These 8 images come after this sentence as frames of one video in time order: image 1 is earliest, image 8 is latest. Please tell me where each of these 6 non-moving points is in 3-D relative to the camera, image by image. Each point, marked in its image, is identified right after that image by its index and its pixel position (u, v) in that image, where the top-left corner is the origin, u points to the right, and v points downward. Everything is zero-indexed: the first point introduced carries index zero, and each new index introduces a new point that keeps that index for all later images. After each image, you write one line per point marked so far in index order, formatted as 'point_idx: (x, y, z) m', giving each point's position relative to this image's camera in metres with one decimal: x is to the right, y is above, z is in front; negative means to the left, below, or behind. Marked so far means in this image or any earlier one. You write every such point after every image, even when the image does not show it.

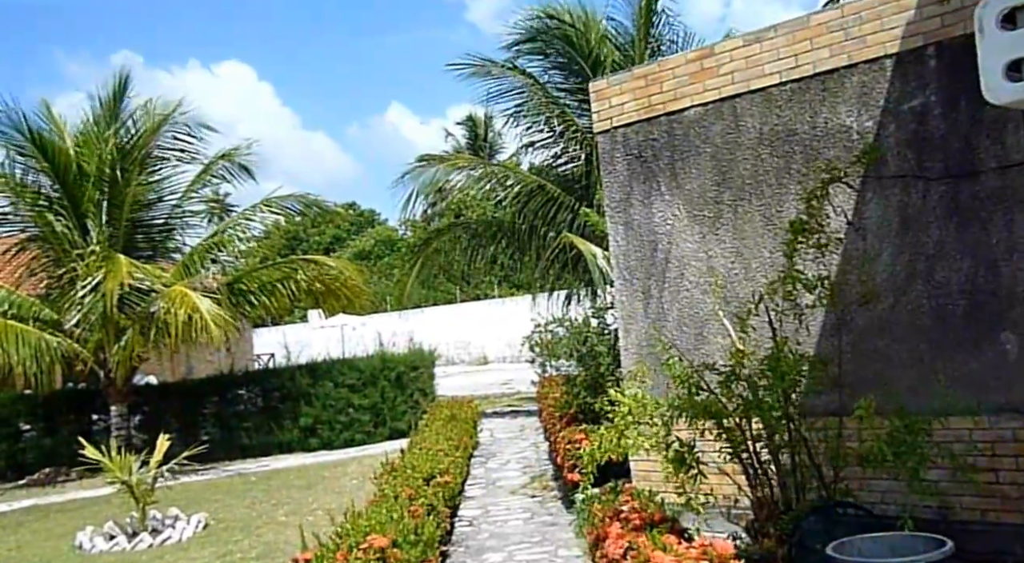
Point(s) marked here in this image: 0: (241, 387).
0: (-4.5, -1.8, +14.7) m
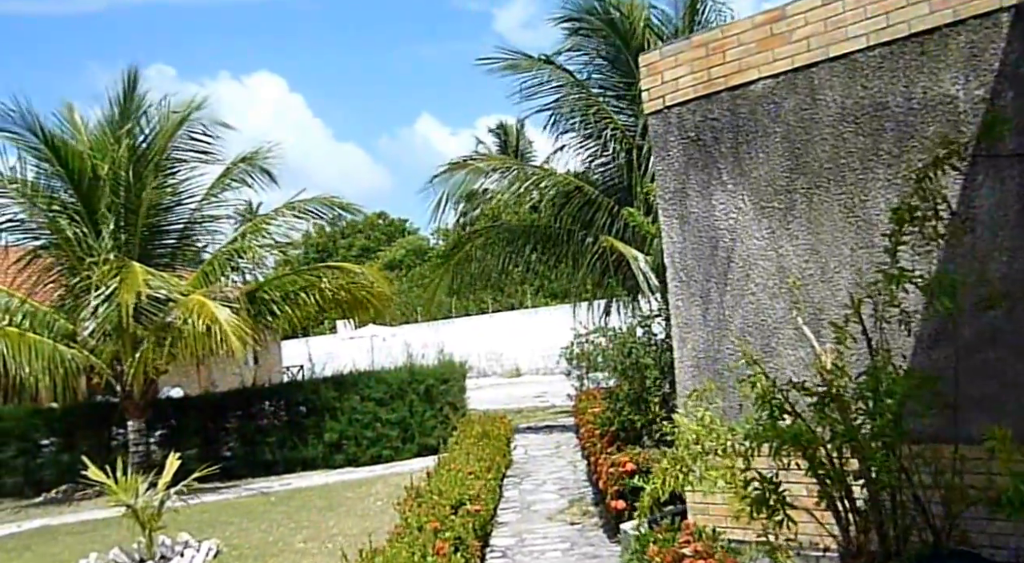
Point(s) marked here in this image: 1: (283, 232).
0: (-3.9, -1.9, +14.1) m
1: (-3.4, +0.7, +13.3) m
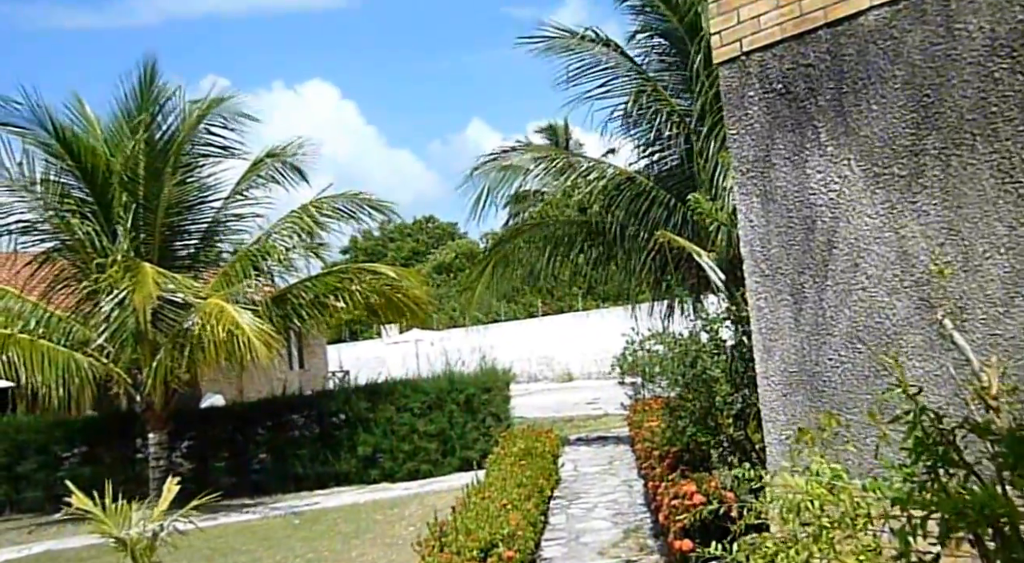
0: (-3.2, -1.9, +13.1) m
1: (-2.8, +0.7, +12.3) m
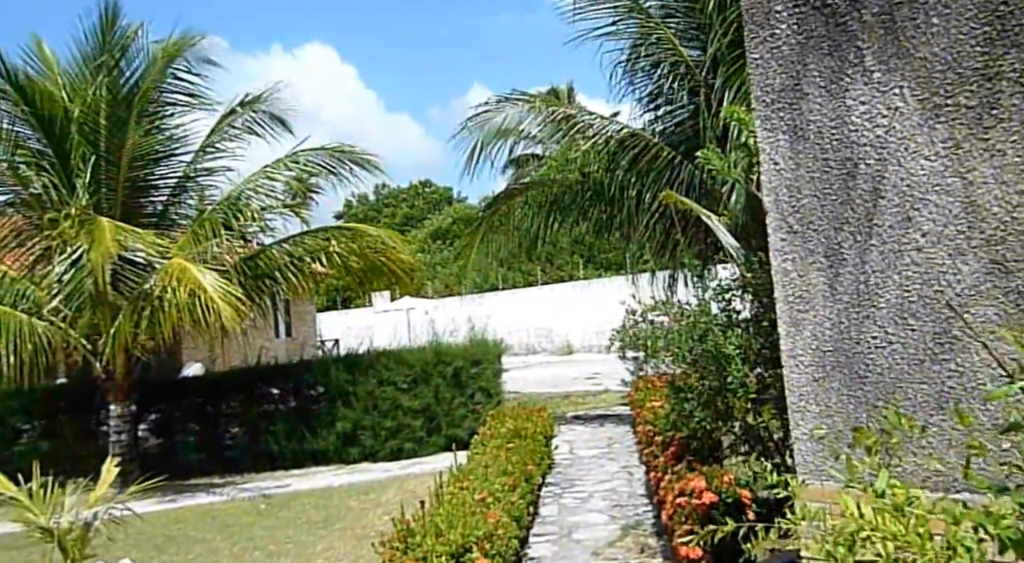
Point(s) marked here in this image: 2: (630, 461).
0: (-3.4, -1.4, +12.3) m
1: (-2.9, +1.2, +11.4) m
2: (+1.3, -2.0, +9.9) m
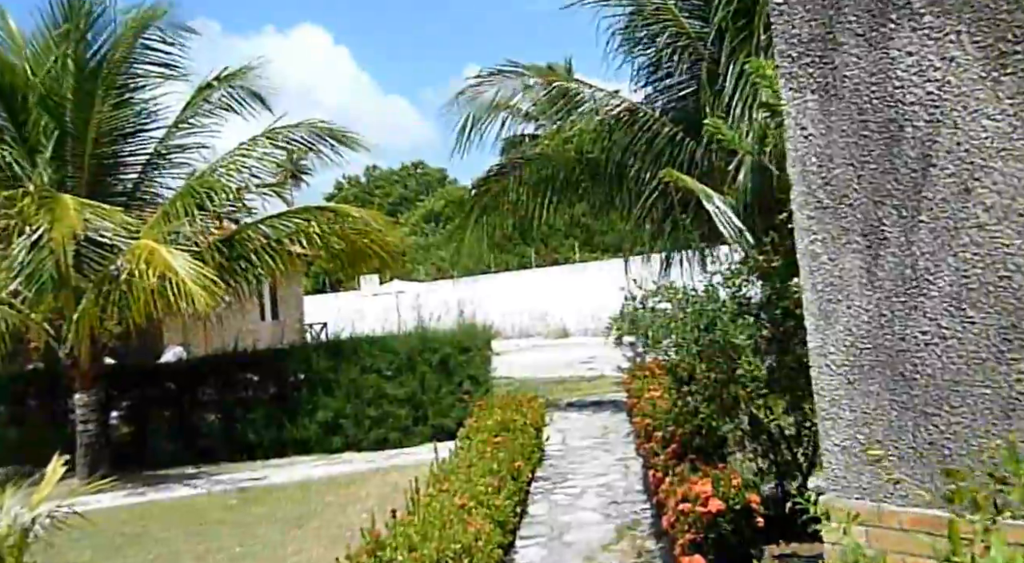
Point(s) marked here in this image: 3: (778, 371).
0: (-3.5, -1.2, +11.7) m
1: (-3.0, +1.4, +10.7) m
2: (+1.2, -1.8, +9.4) m
3: (+1.6, -0.5, +5.1) m
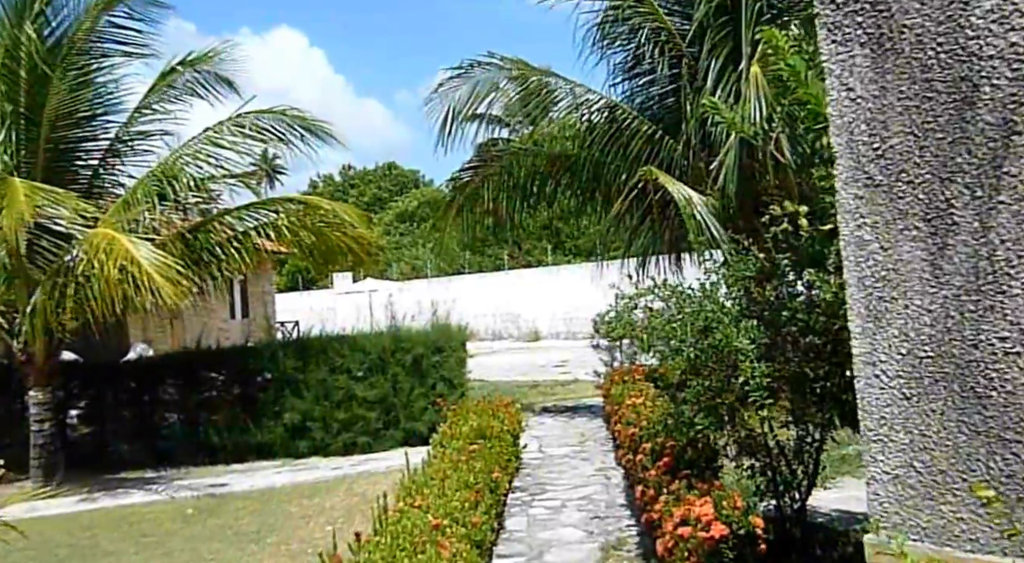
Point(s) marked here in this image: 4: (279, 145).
0: (-3.8, -1.1, +11.1) m
1: (-3.2, +1.5, +10.2) m
2: (+0.9, -1.8, +8.9) m
3: (+1.5, -0.5, +4.7) m
4: (-2.7, +1.6, +10.4) m
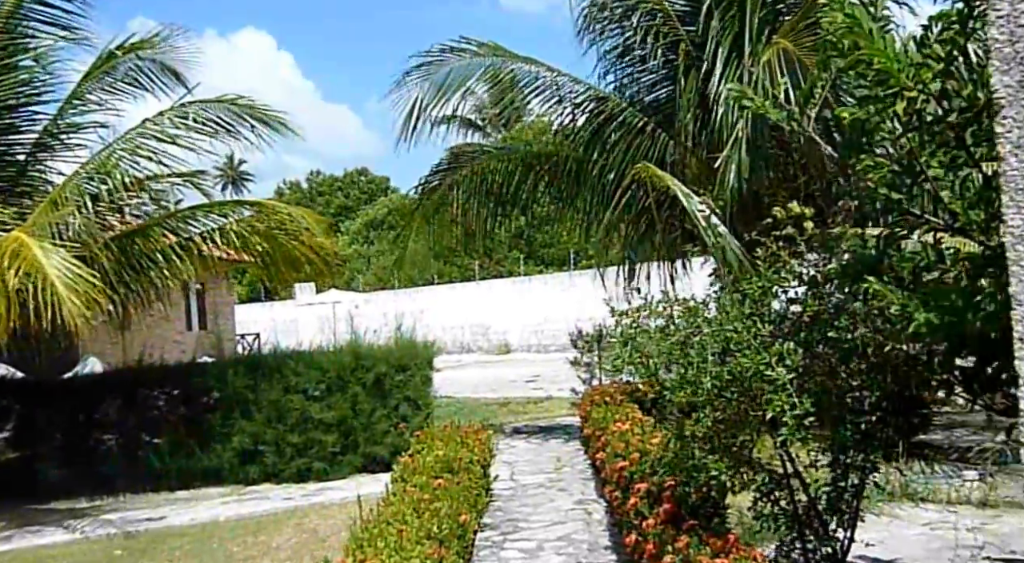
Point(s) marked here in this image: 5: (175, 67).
0: (-4.1, -1.2, +10.1) m
1: (-3.5, +1.4, +9.2) m
2: (+0.7, -1.9, +8.1) m
3: (+1.3, -0.6, +3.9) m
4: (-3.0, +1.5, +9.5) m
5: (-3.7, +2.3, +9.7) m
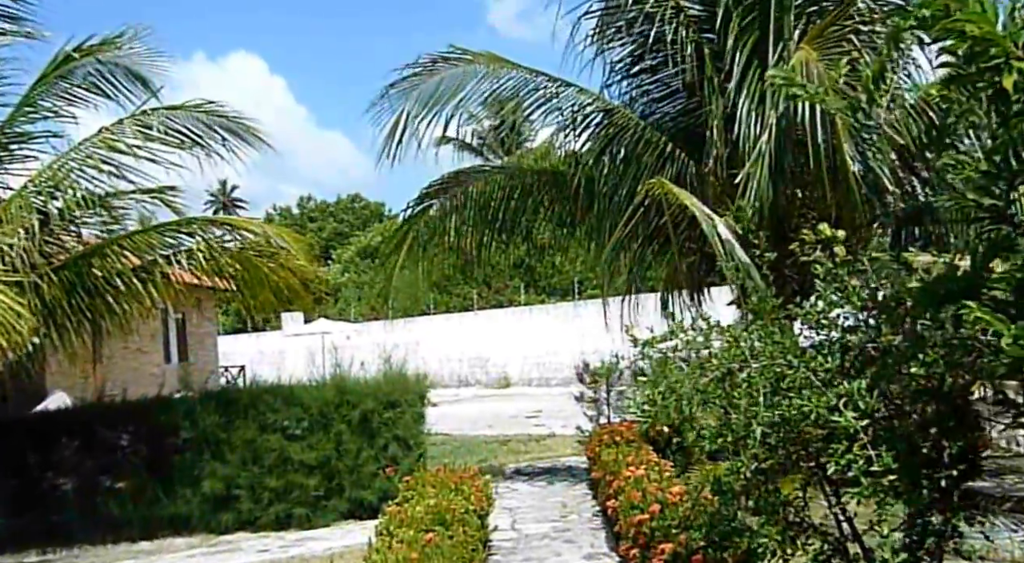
0: (-4.1, -1.5, +9.3) m
1: (-3.5, +1.1, +8.5) m
2: (+0.7, -2.2, +7.2) m
3: (+1.4, -0.7, +3.1) m
4: (-3.0, +1.2, +8.8) m
5: (-3.7, +2.0, +9.1) m
